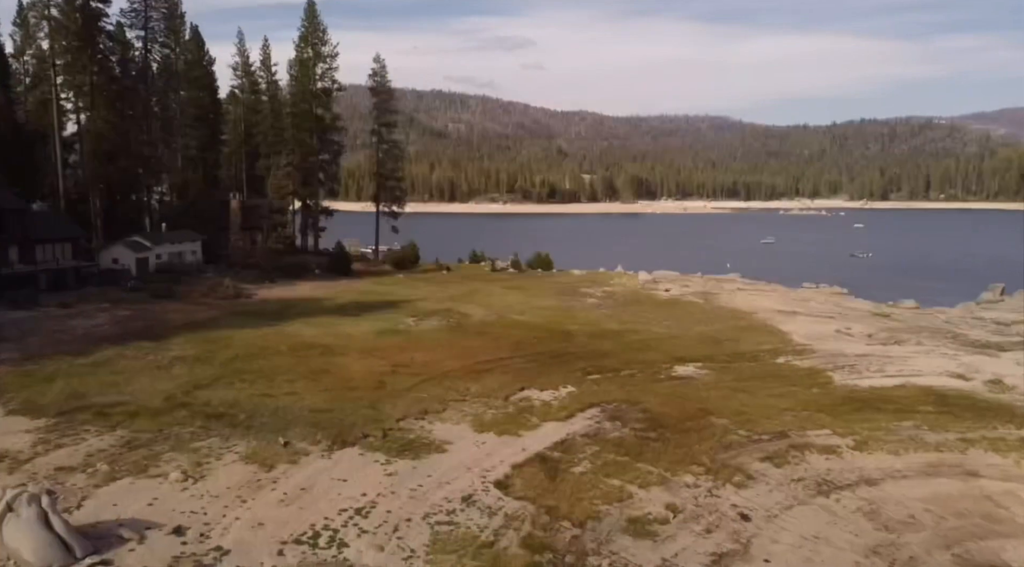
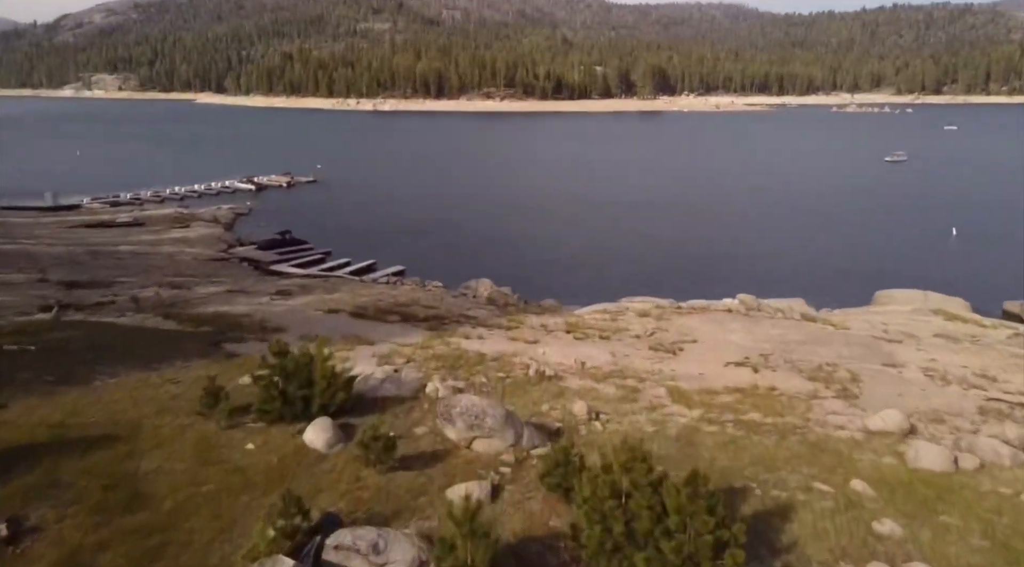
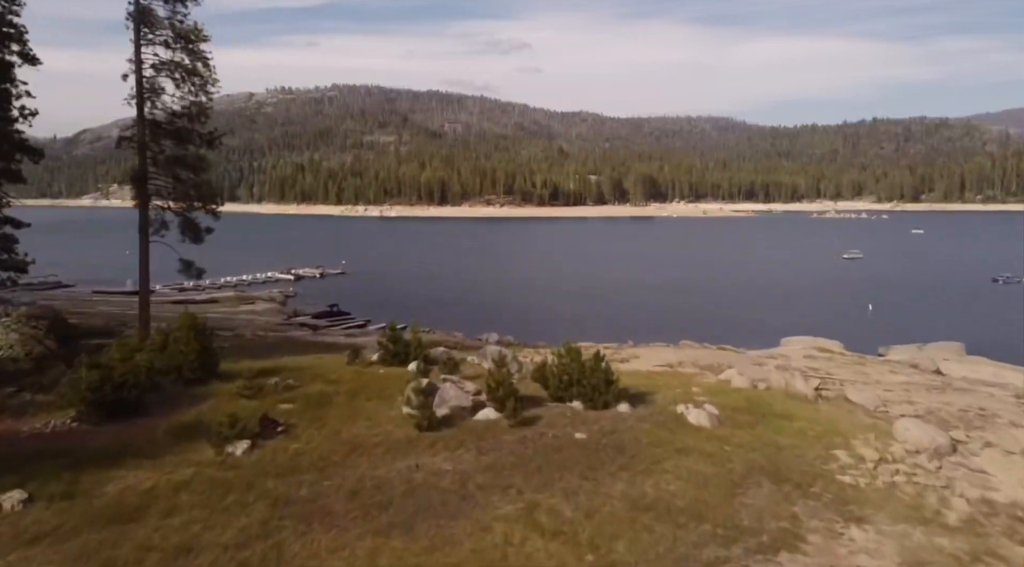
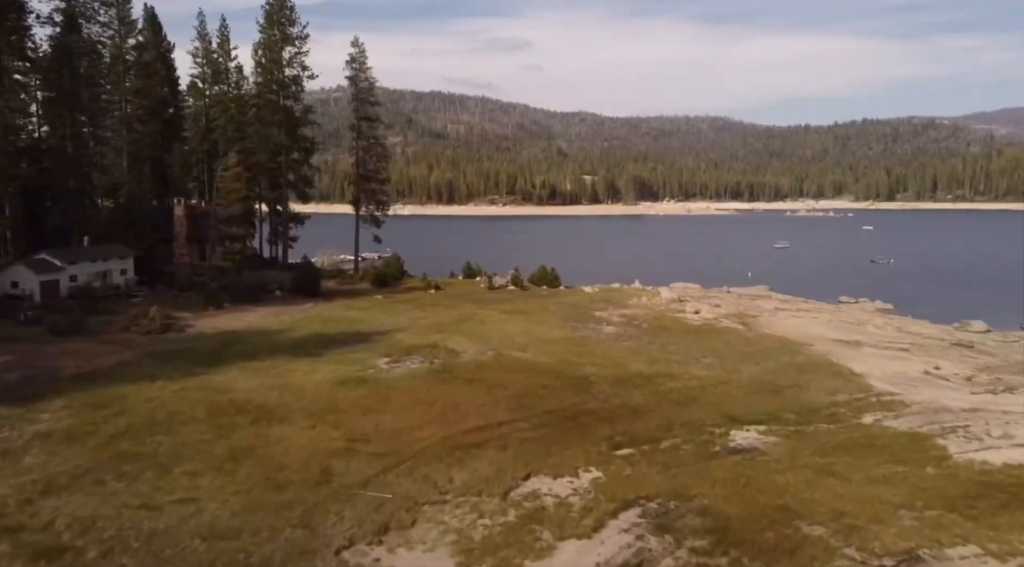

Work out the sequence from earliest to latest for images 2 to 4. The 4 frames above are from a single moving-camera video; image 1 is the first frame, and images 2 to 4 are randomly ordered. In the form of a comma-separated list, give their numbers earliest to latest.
4, 3, 2
